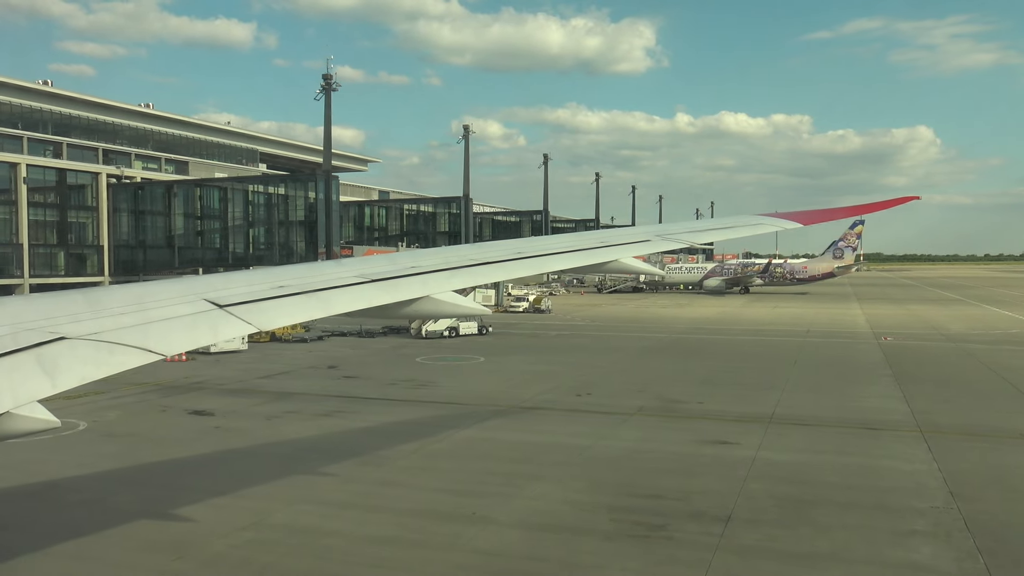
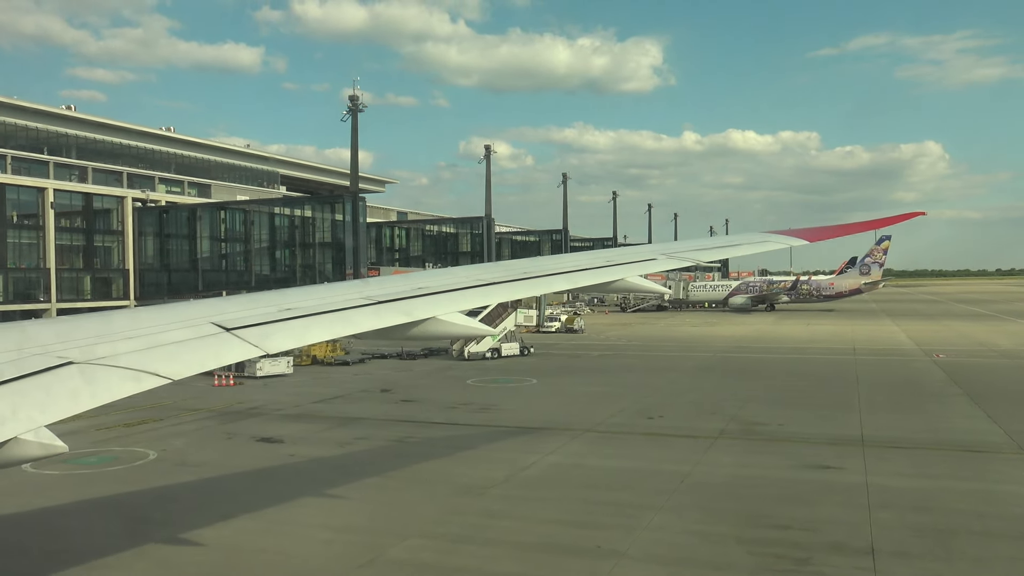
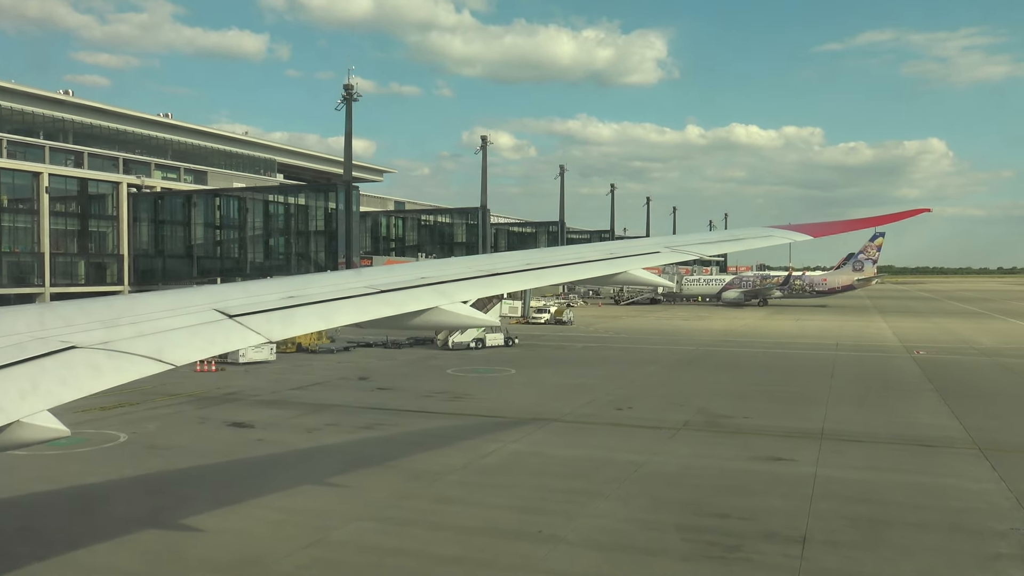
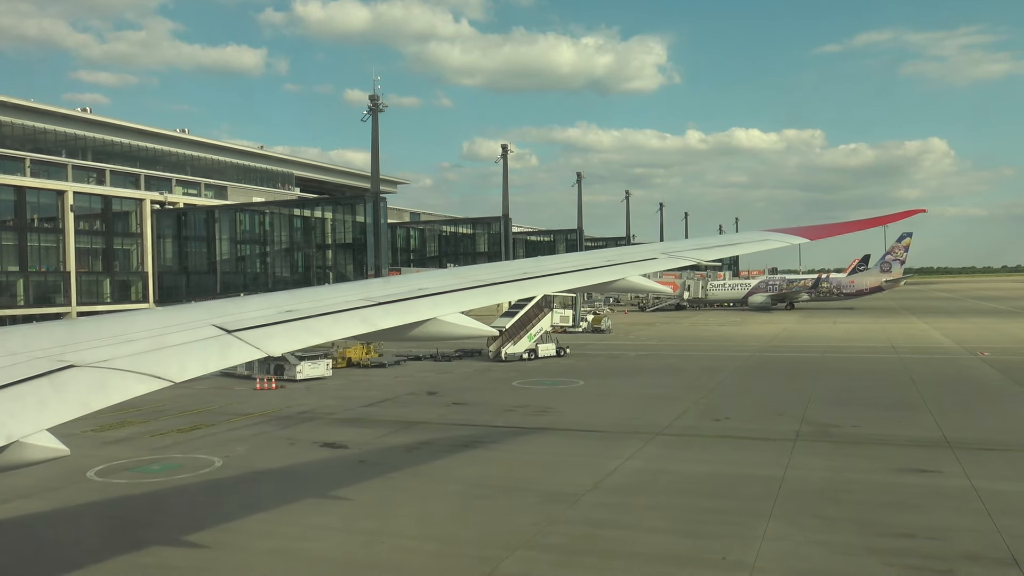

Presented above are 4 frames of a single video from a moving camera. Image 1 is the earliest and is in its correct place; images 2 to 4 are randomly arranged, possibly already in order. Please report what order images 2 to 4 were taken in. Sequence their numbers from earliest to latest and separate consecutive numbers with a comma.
3, 2, 4
